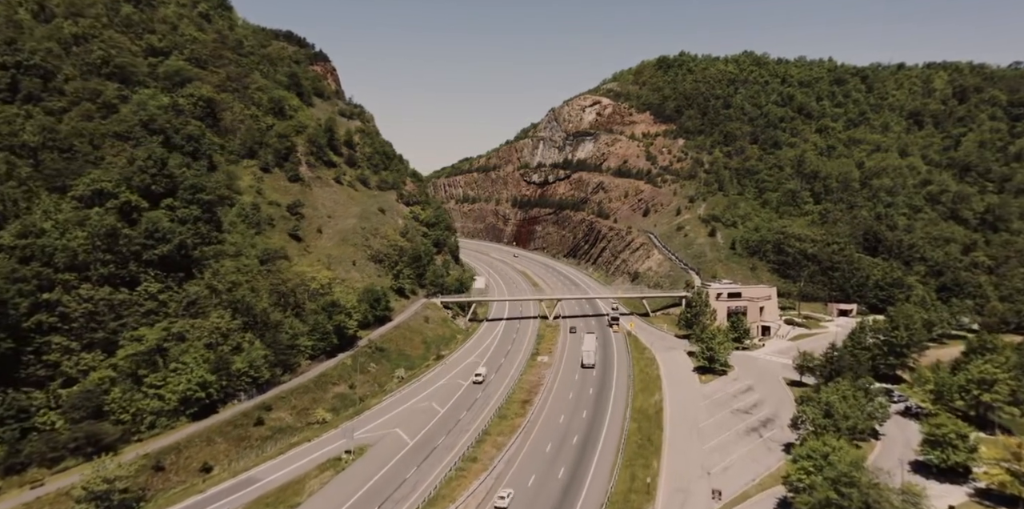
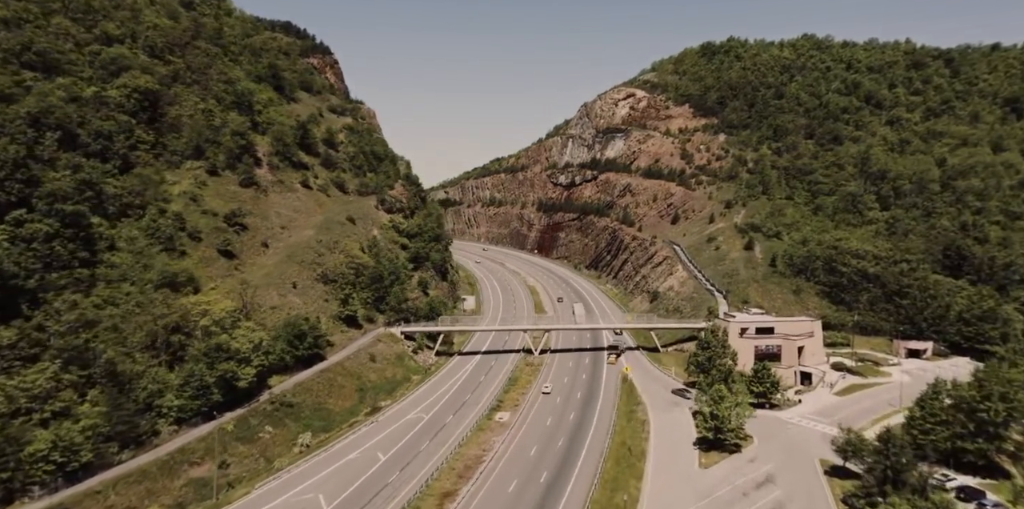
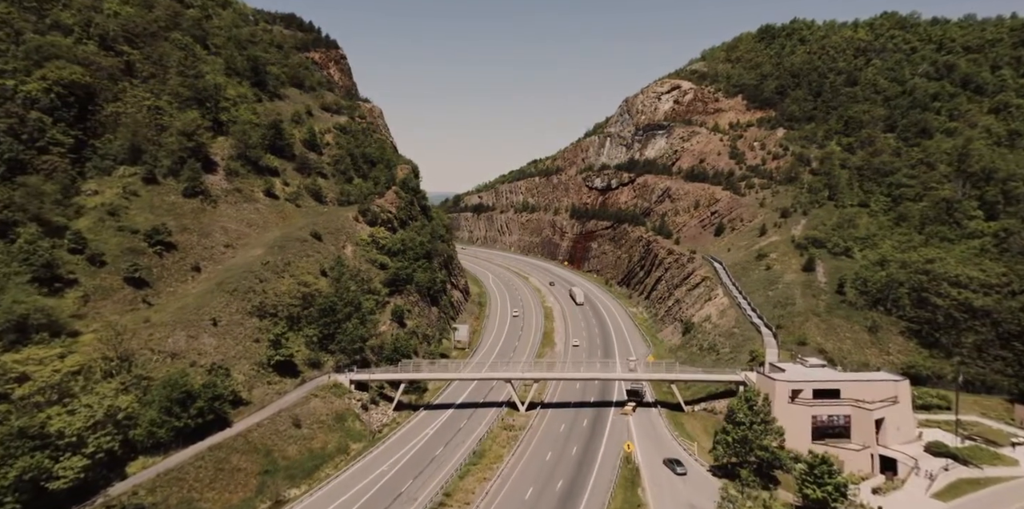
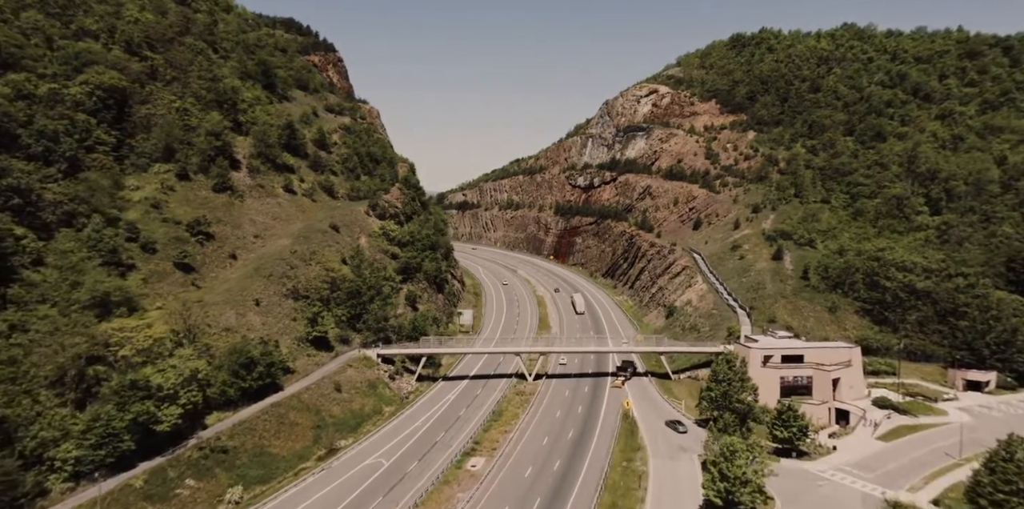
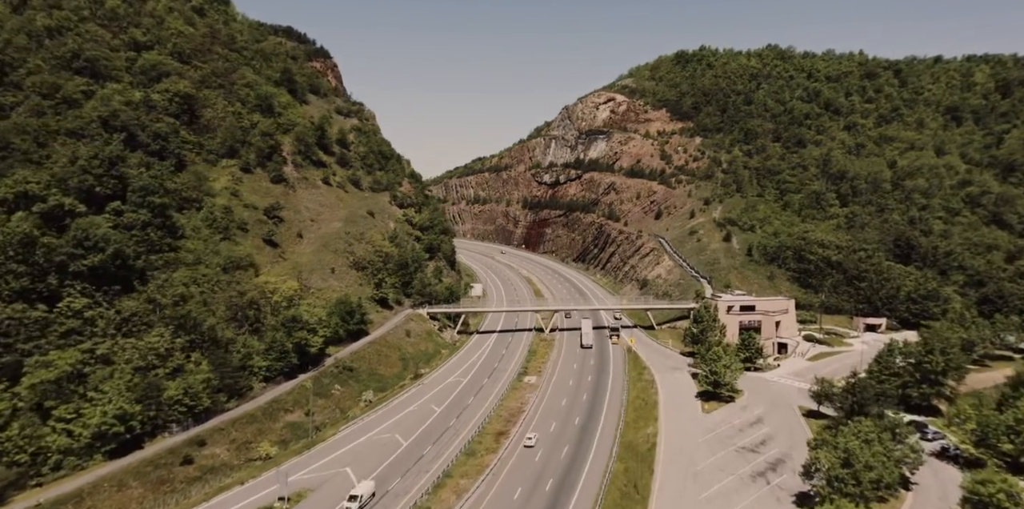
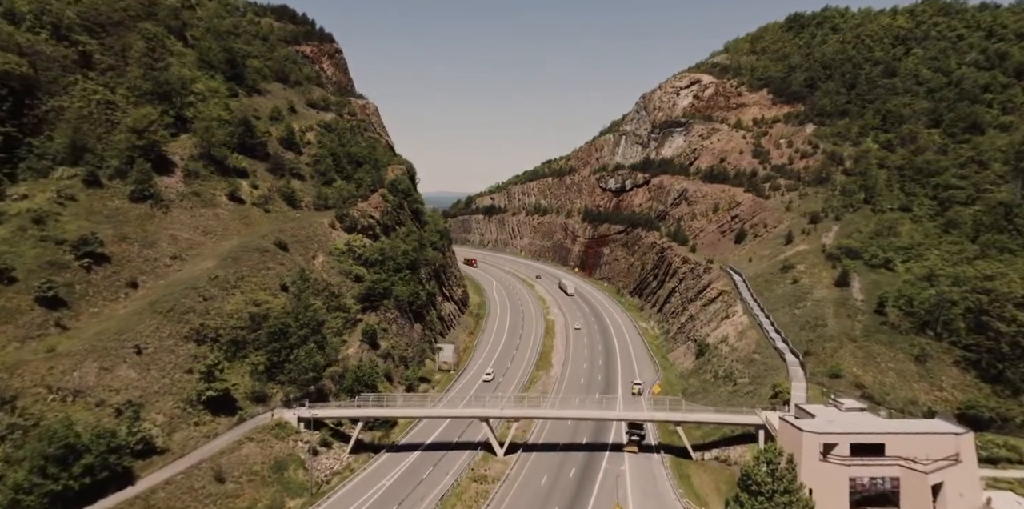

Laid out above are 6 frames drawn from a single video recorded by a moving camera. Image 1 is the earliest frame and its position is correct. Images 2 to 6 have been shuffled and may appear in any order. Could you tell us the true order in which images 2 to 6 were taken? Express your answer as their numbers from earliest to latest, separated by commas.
5, 2, 4, 3, 6
